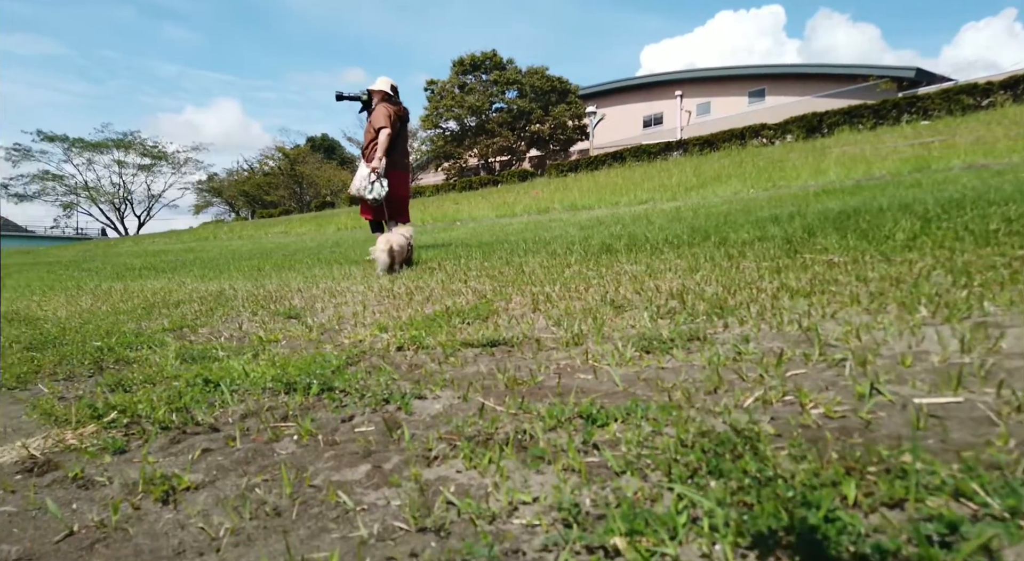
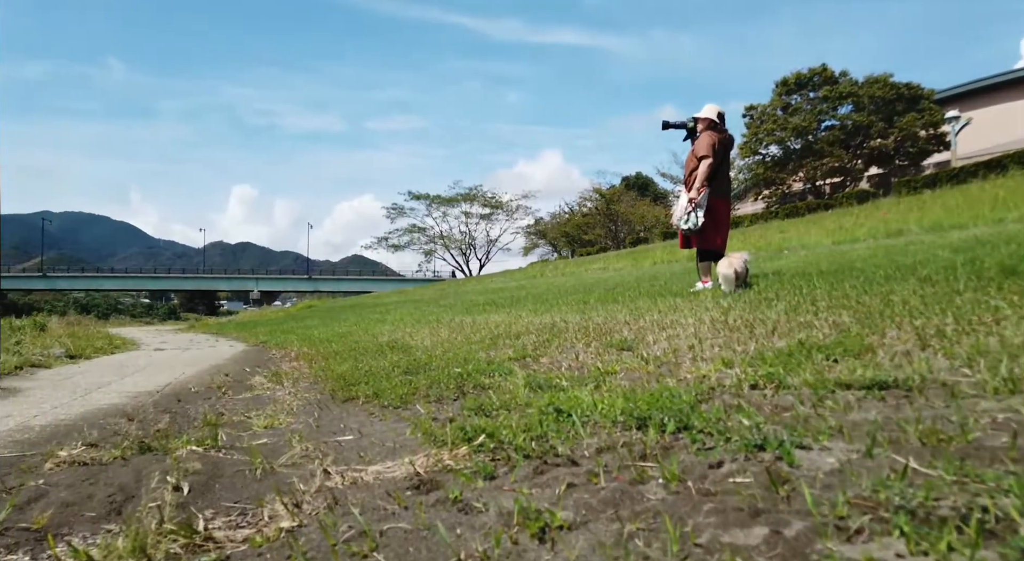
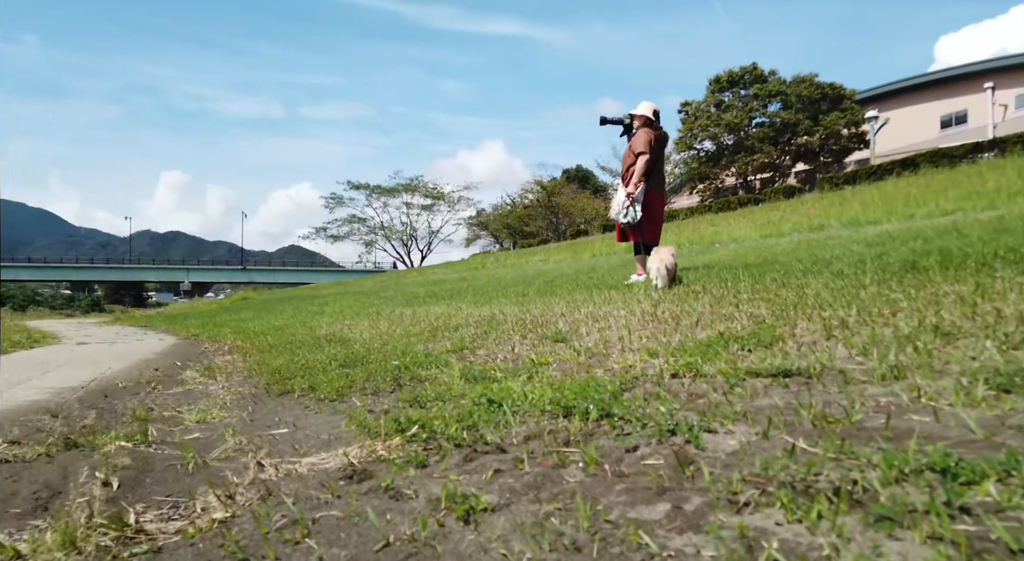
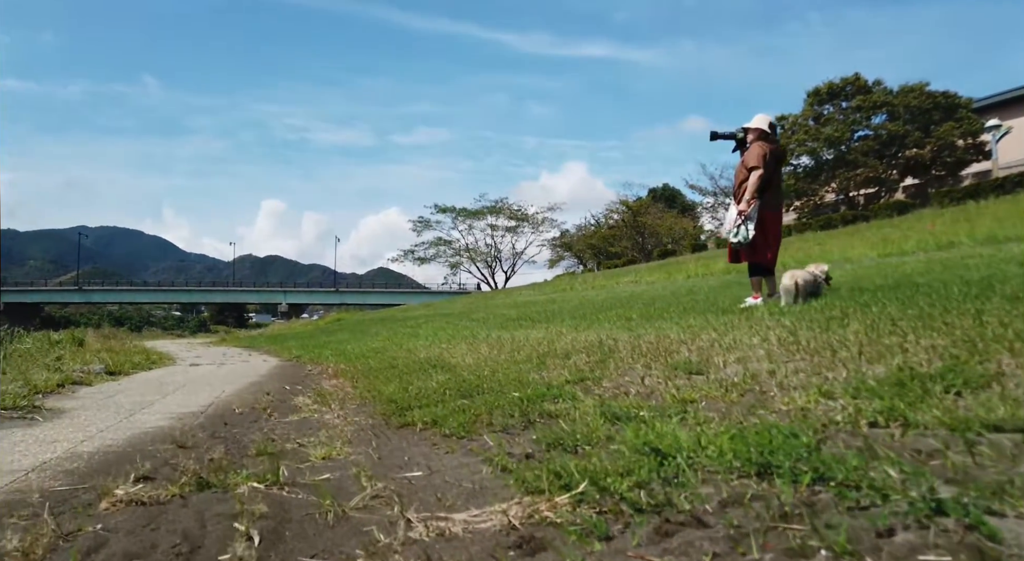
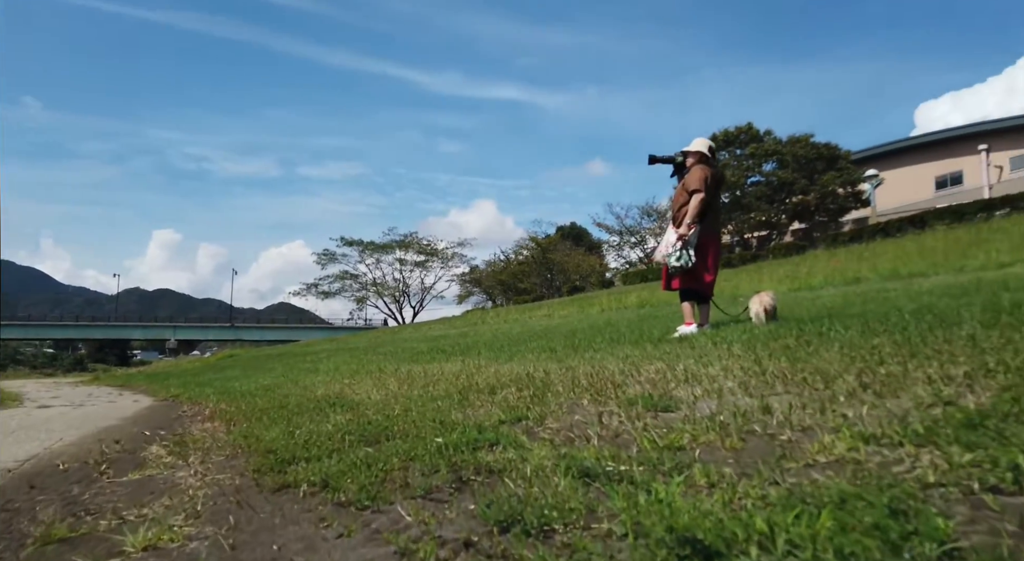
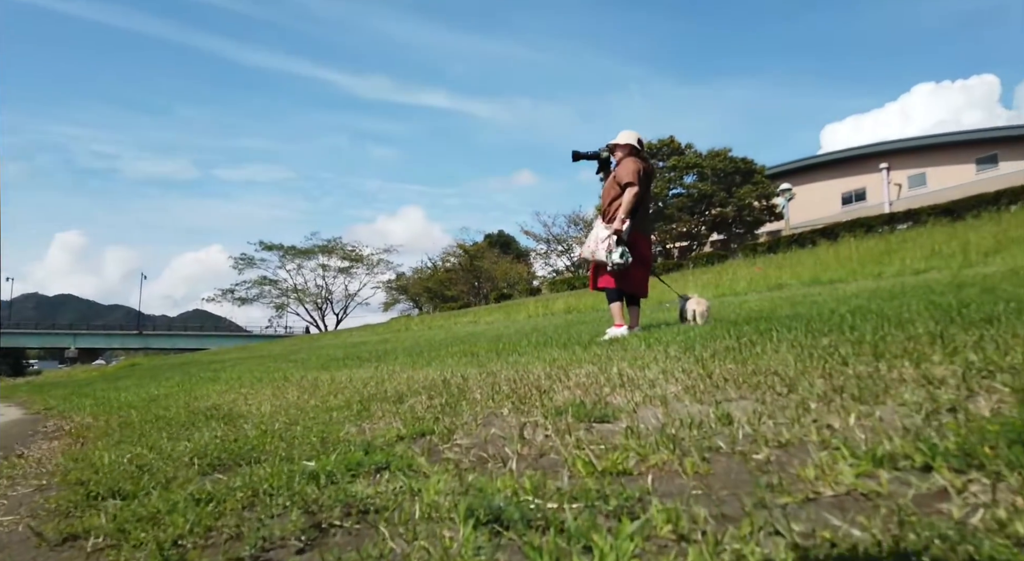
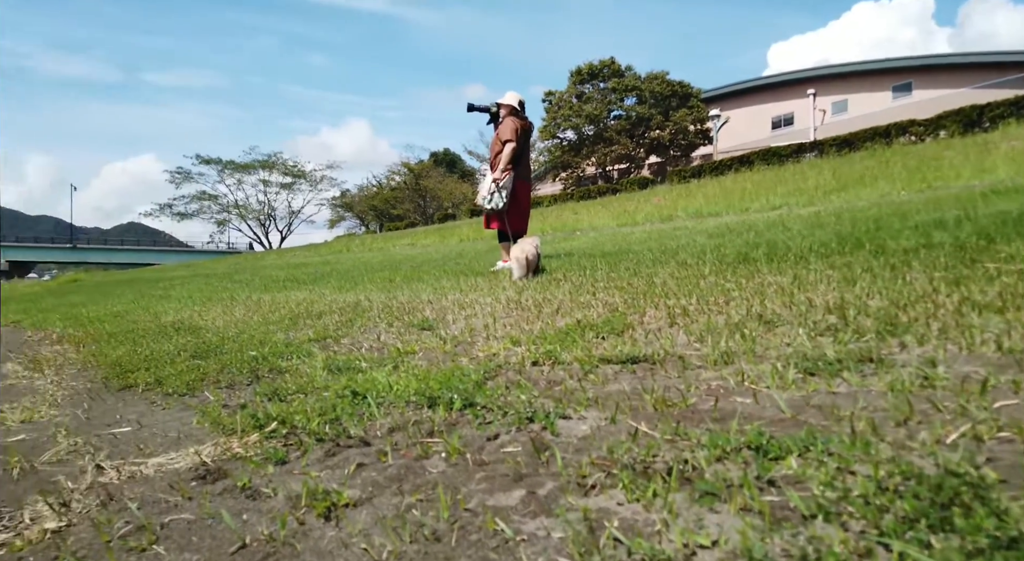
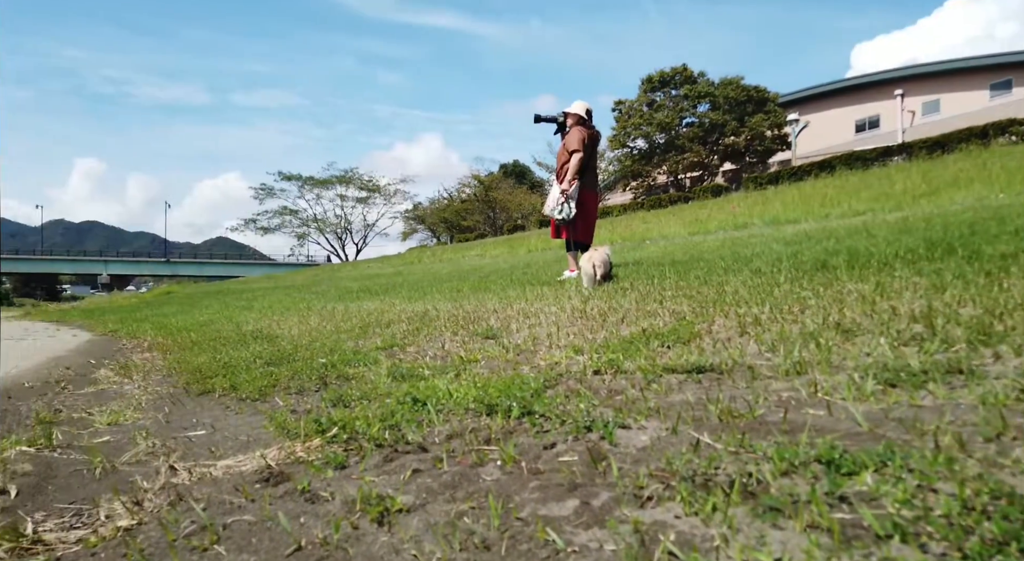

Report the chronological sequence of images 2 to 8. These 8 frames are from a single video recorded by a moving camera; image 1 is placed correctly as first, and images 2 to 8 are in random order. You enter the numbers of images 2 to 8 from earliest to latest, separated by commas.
7, 8, 3, 2, 4, 5, 6
